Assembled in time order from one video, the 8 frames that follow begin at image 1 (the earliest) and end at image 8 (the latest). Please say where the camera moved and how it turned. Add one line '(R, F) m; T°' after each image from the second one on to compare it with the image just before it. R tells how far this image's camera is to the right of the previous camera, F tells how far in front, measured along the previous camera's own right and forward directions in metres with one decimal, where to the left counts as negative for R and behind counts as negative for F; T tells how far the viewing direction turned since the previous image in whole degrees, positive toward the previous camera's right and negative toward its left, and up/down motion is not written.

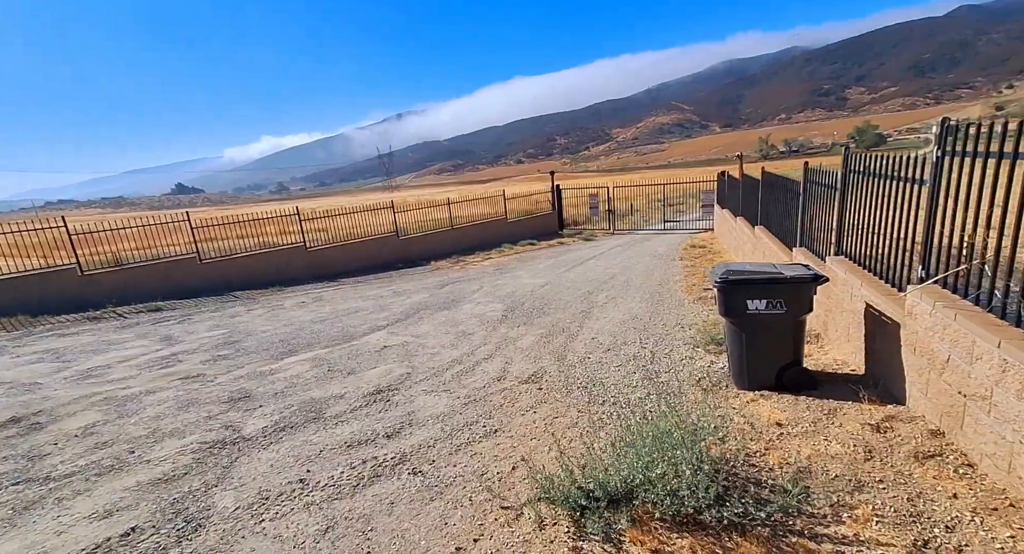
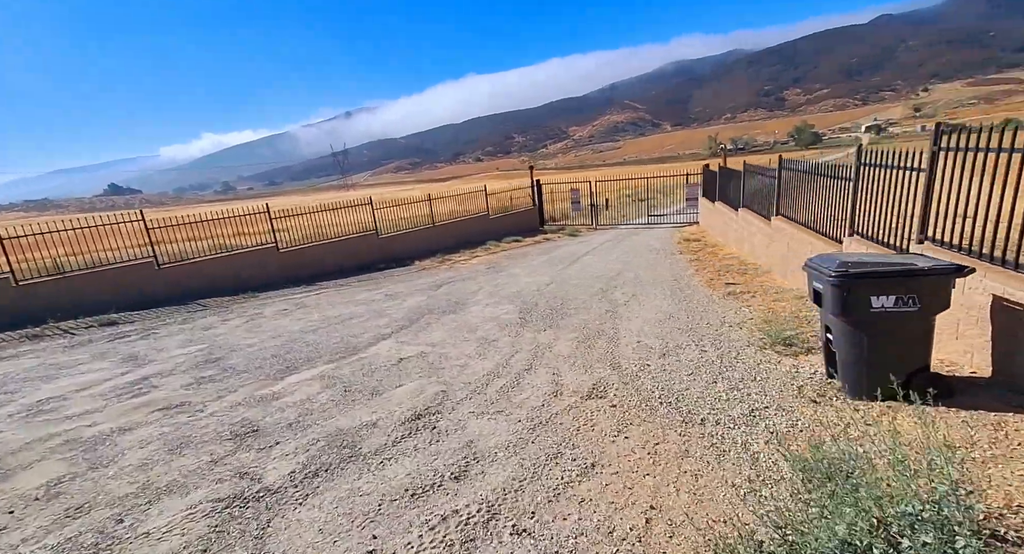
(-0.9, +0.7) m; +4°
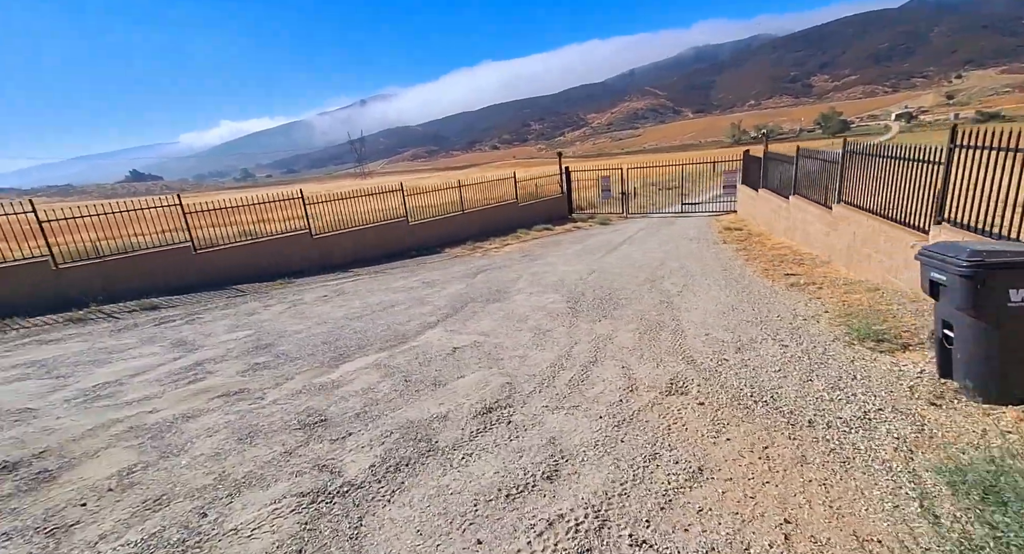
(-0.5, +0.2) m; -2°
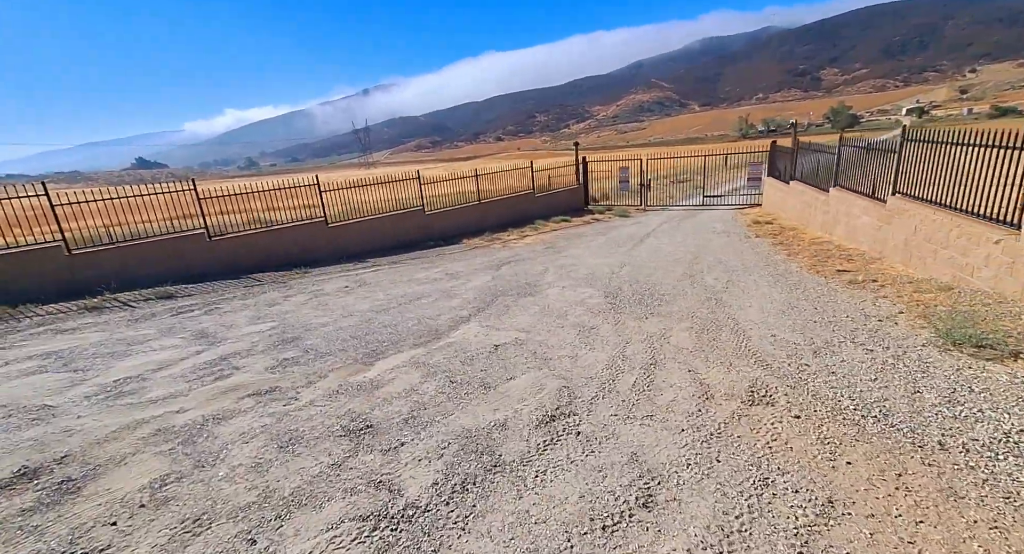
(-0.5, +0.4) m; -1°
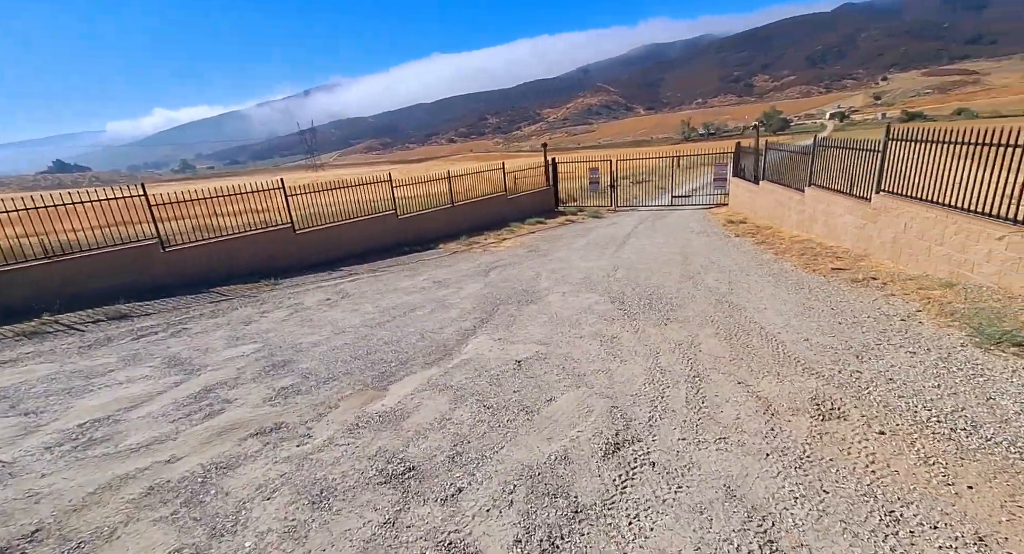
(-0.7, +0.4) m; +5°
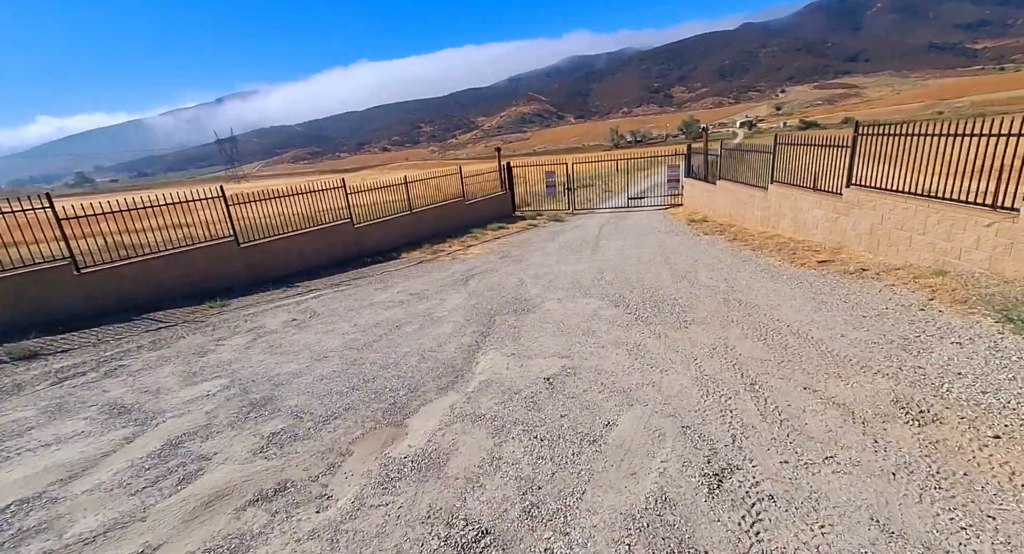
(-0.8, +0.6) m; +7°
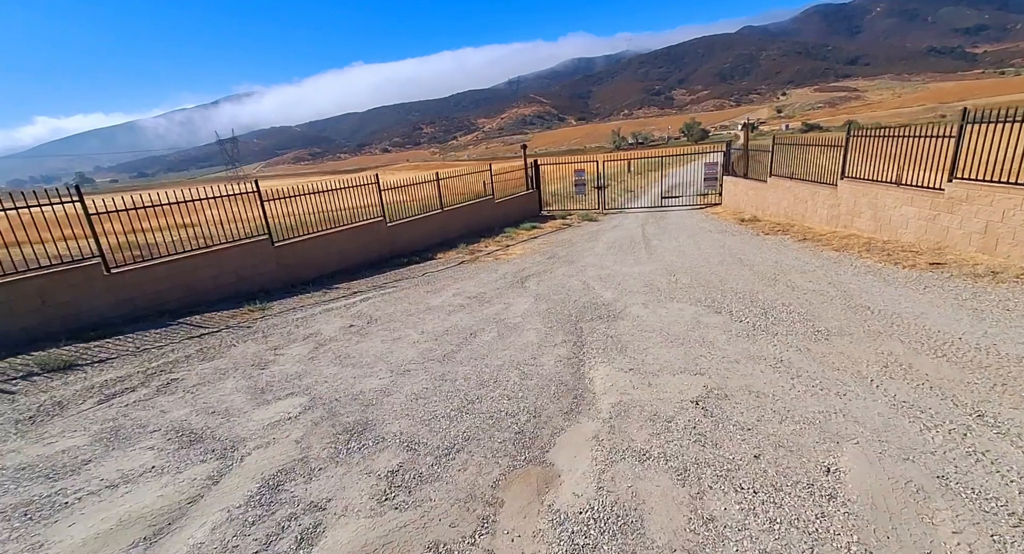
(-1.2, +0.7) m; -1°
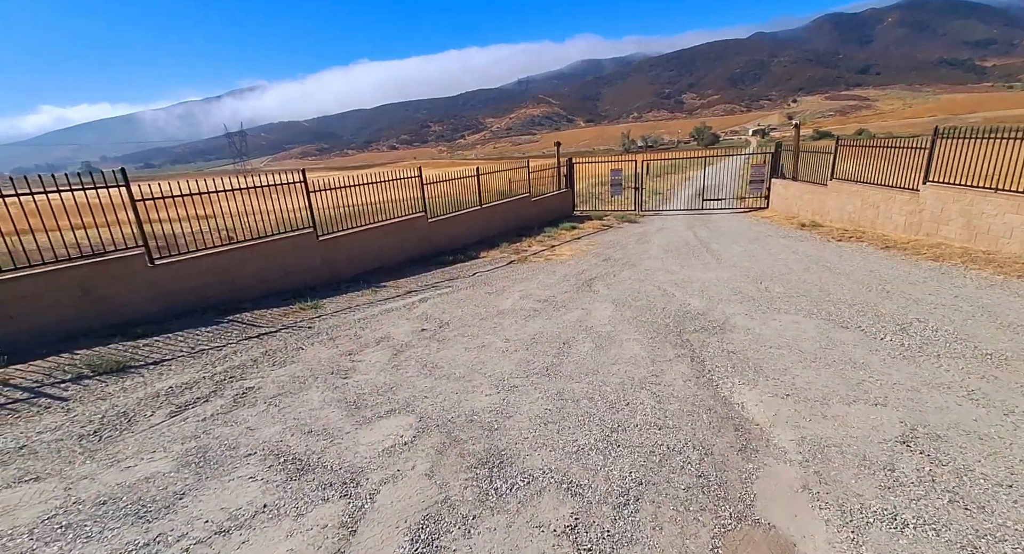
(-1.1, +0.6) m; -1°
